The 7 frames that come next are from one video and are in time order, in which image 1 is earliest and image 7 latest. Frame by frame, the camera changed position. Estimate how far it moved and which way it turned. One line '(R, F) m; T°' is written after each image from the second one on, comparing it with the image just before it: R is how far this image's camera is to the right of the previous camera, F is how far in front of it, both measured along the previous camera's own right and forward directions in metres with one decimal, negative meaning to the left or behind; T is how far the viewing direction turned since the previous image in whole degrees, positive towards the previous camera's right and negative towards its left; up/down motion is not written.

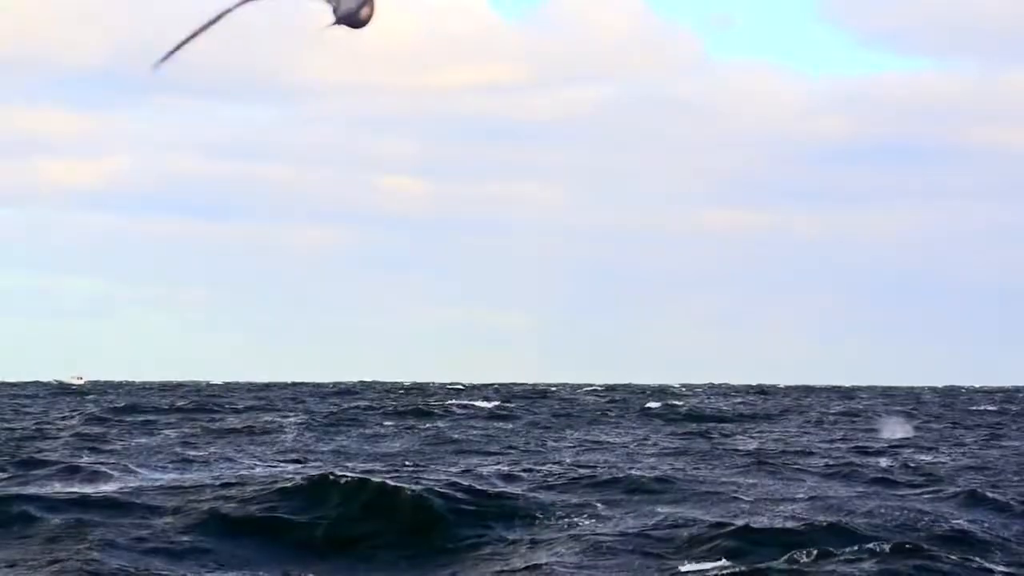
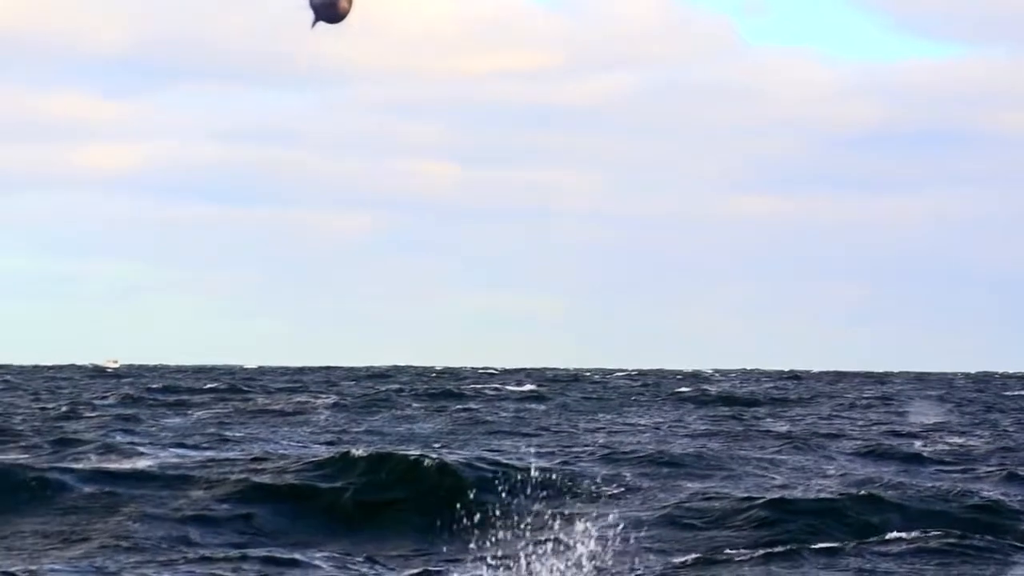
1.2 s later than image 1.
(+0.9, -0.1) m; -4°
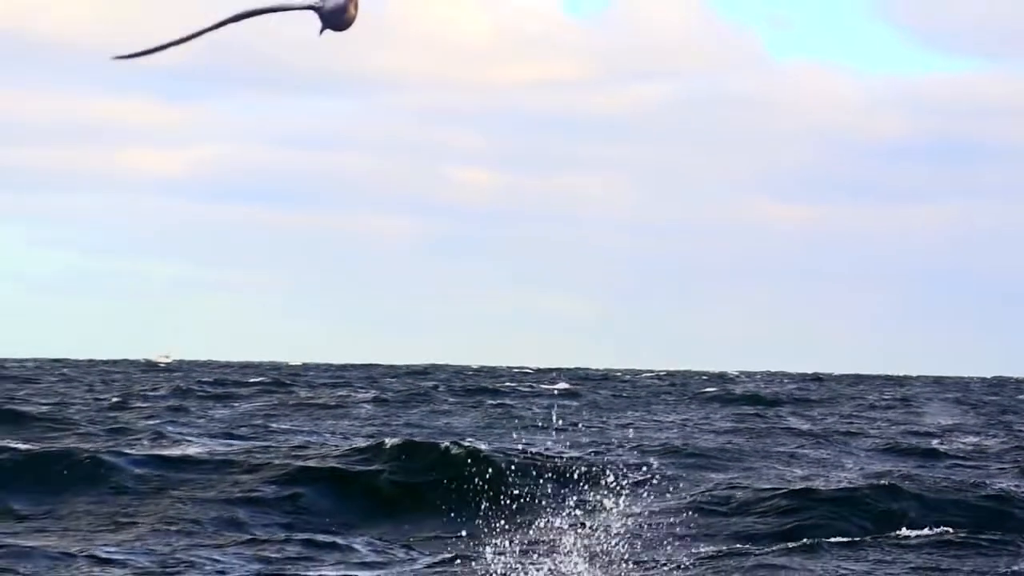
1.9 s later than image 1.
(-0.1, -0.7) m; -1°
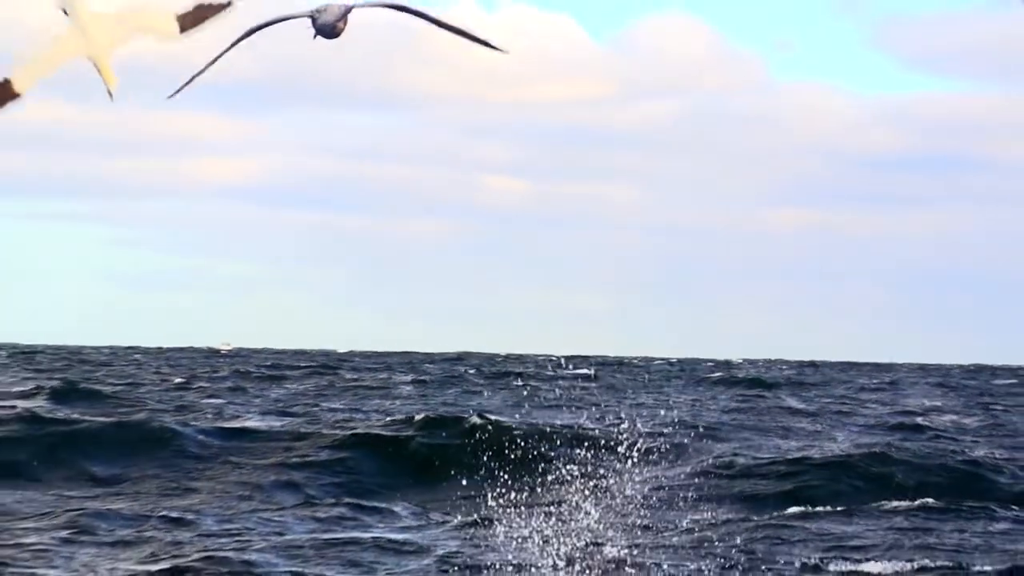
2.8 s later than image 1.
(-0.2, -1.8) m; 0°
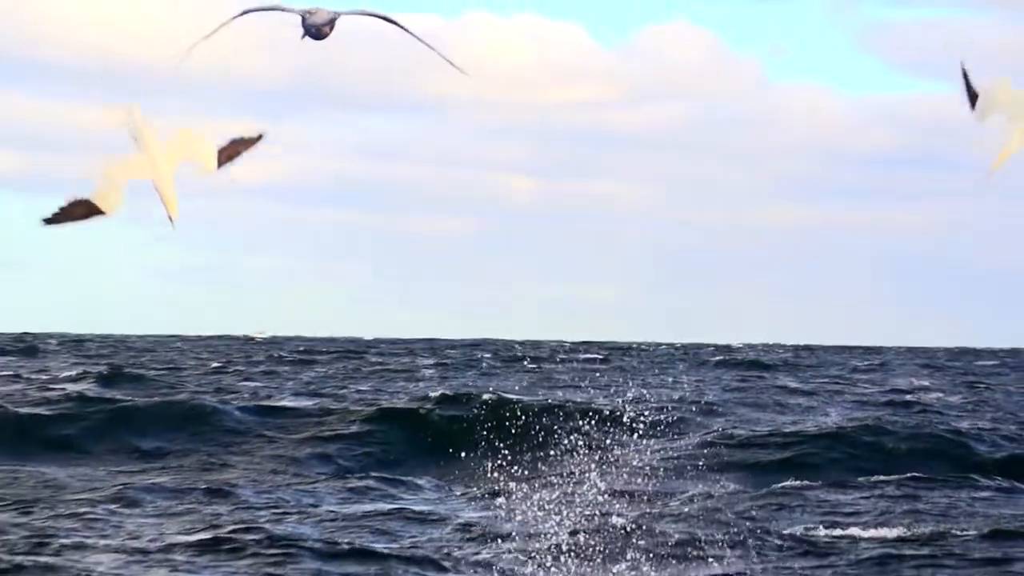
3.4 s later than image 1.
(-0.2, -1.3) m; 0°
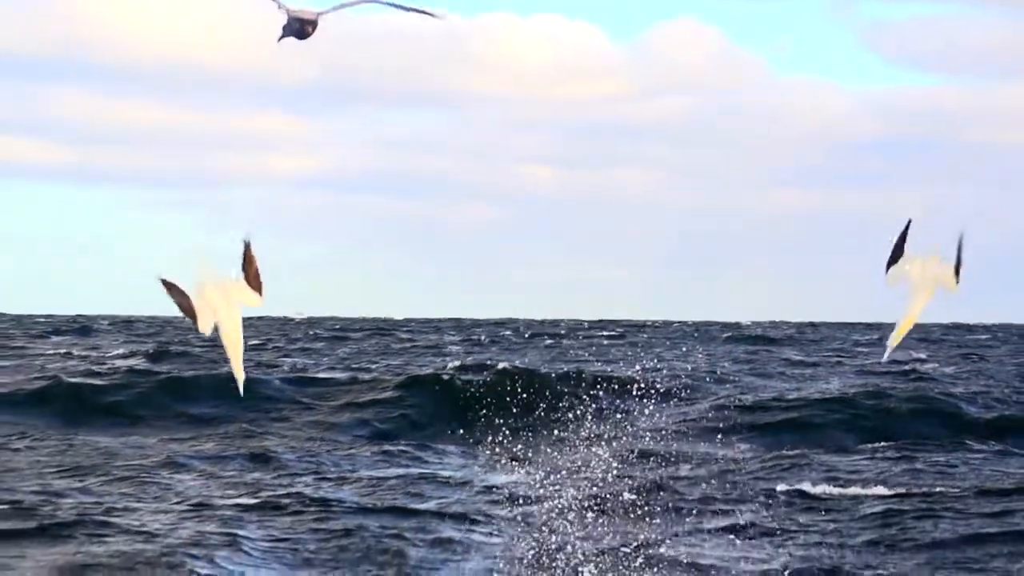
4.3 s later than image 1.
(-0.2, -1.2) m; 0°
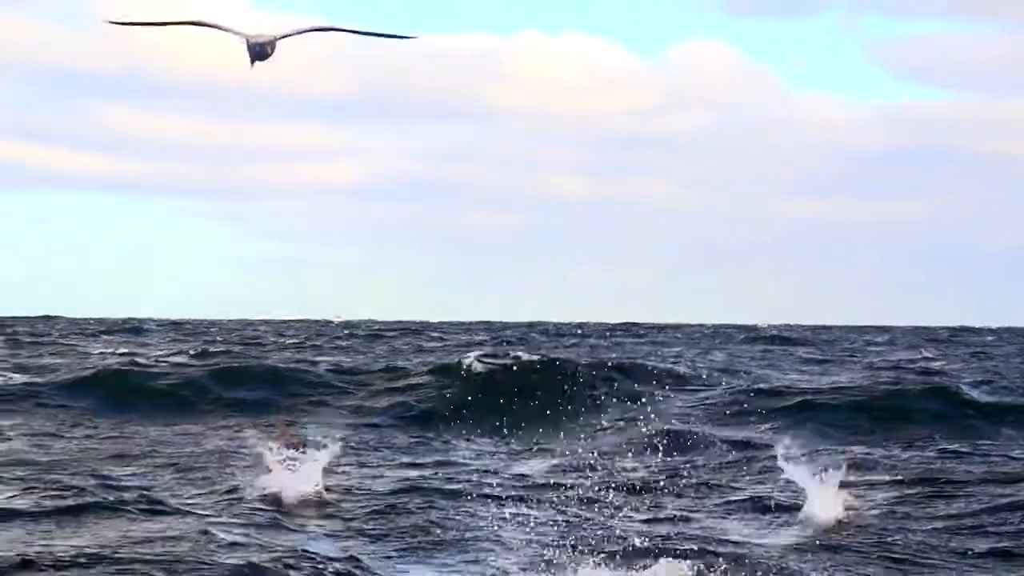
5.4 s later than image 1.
(-0.3, -1.0) m; 0°
